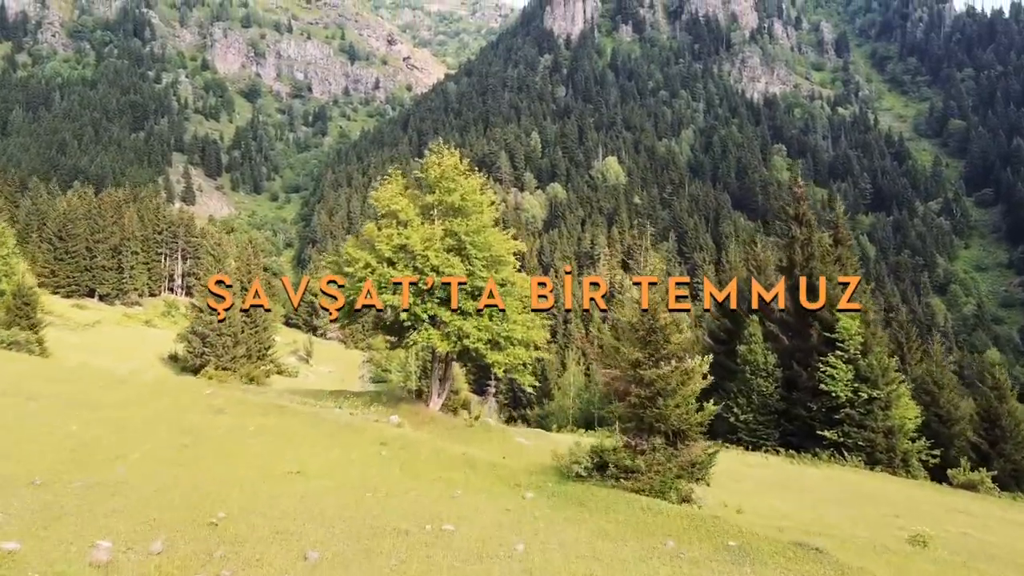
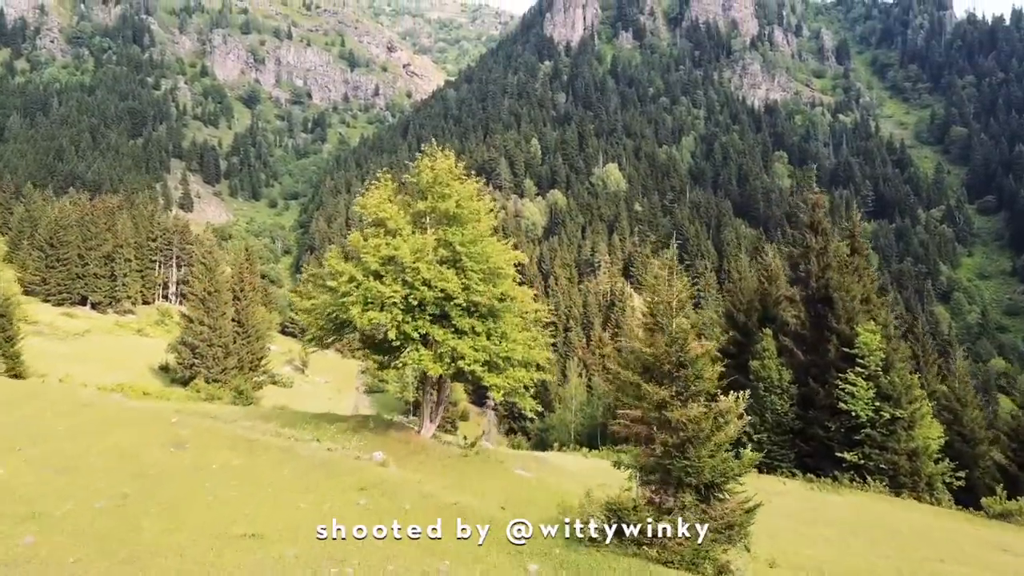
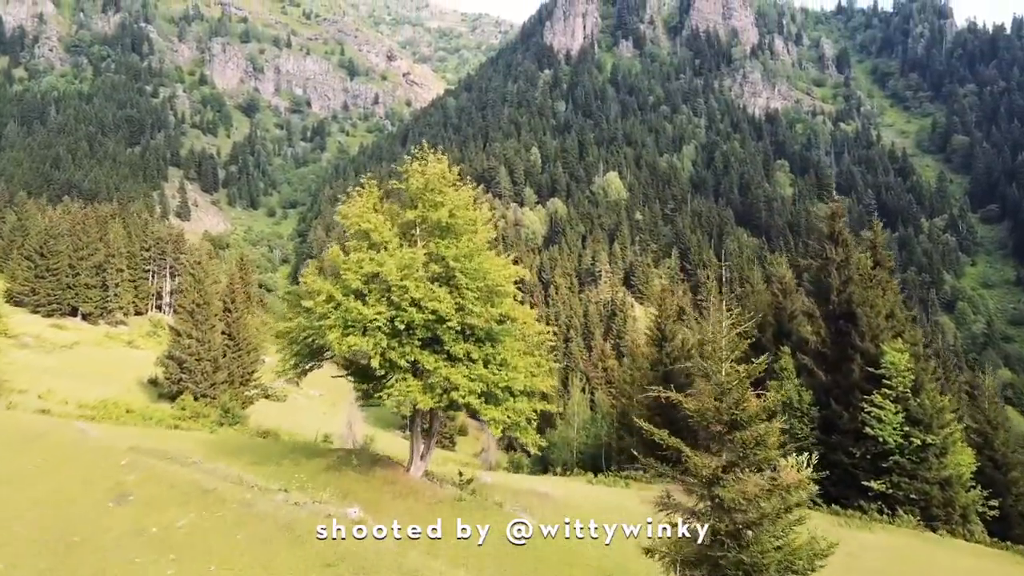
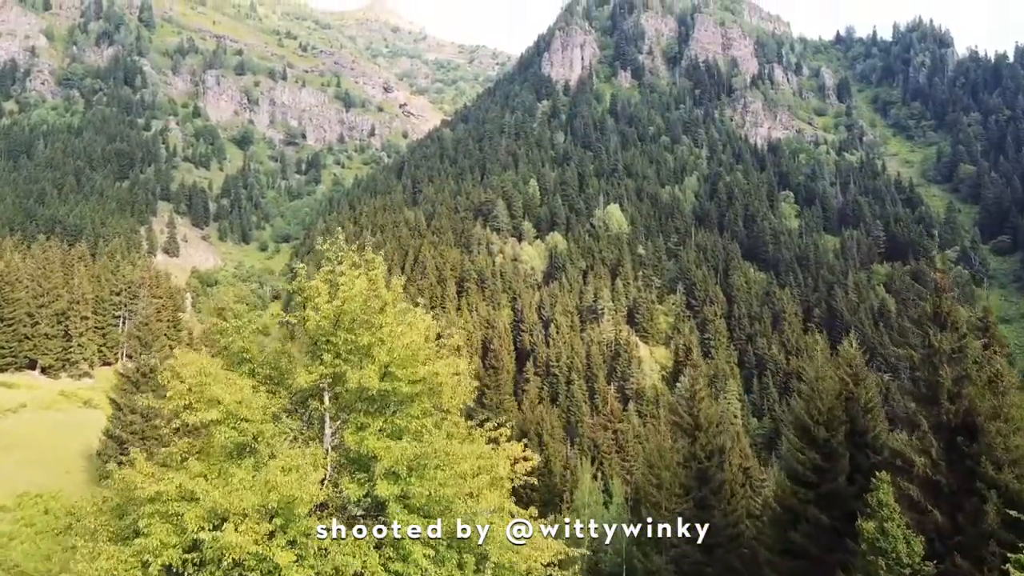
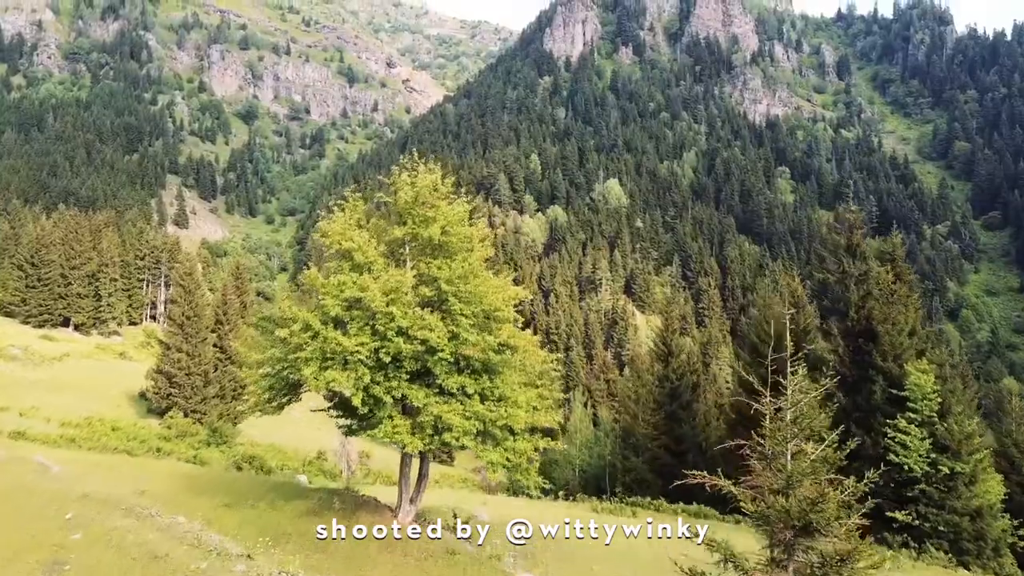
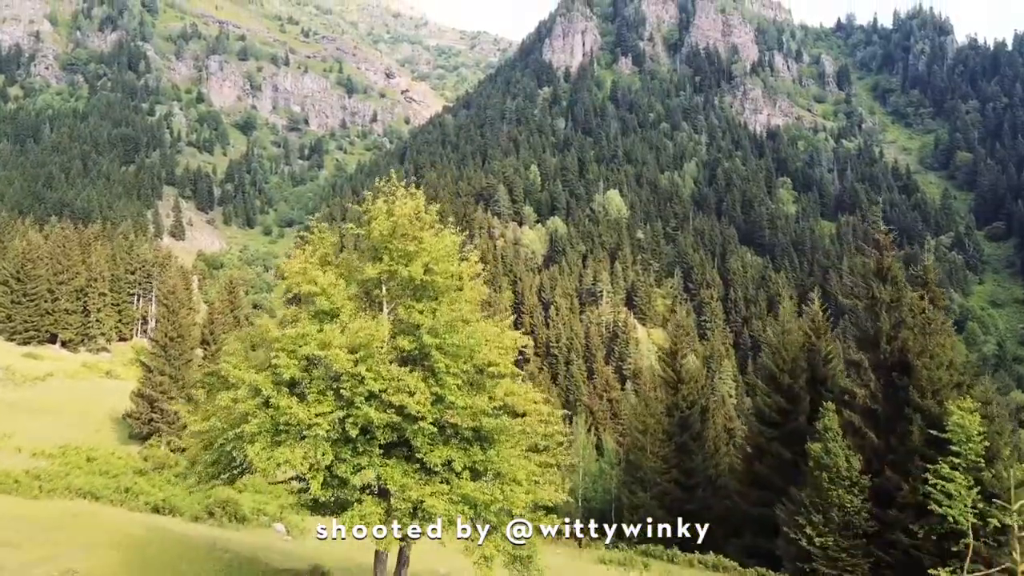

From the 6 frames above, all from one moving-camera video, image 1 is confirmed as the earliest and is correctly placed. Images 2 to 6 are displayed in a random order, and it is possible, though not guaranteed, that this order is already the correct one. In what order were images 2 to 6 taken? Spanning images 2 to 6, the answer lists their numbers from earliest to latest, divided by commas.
2, 3, 5, 6, 4
